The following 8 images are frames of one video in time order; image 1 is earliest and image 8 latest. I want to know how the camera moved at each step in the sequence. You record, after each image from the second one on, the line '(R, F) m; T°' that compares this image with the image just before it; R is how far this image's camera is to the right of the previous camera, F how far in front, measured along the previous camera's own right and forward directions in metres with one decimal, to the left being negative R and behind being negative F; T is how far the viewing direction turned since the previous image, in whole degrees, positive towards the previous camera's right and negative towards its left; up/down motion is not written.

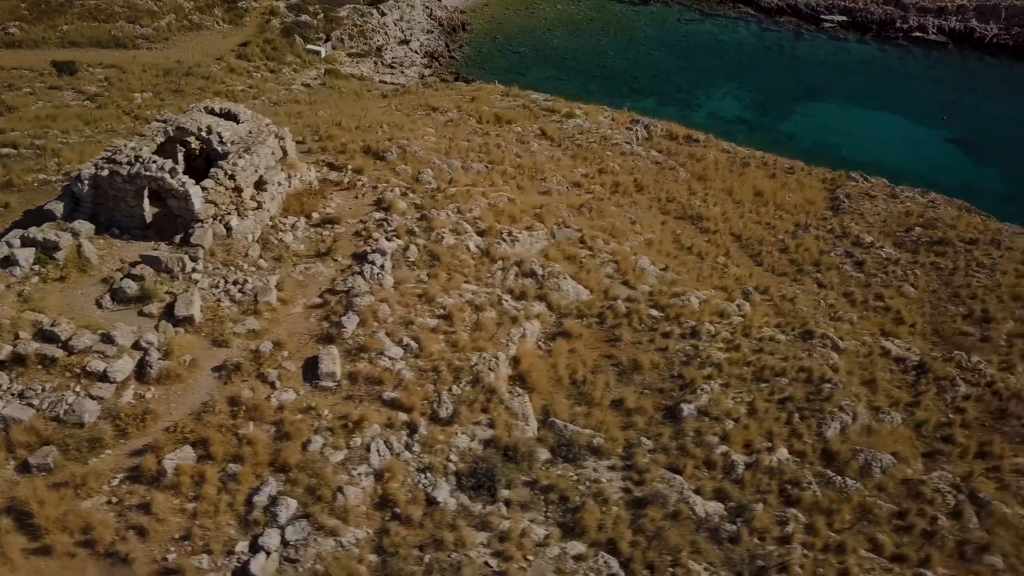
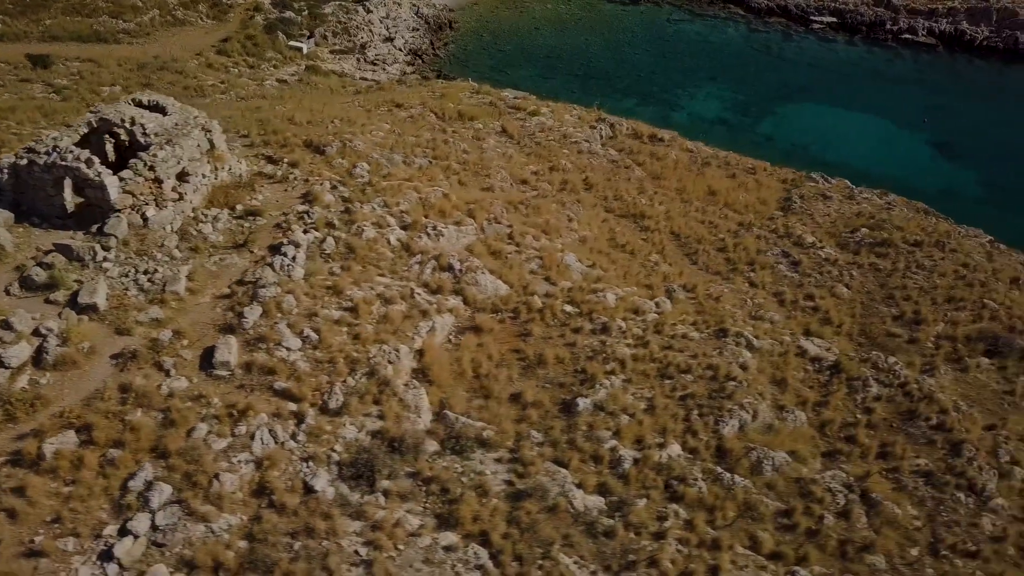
(+1.9, 0.0) m; -1°
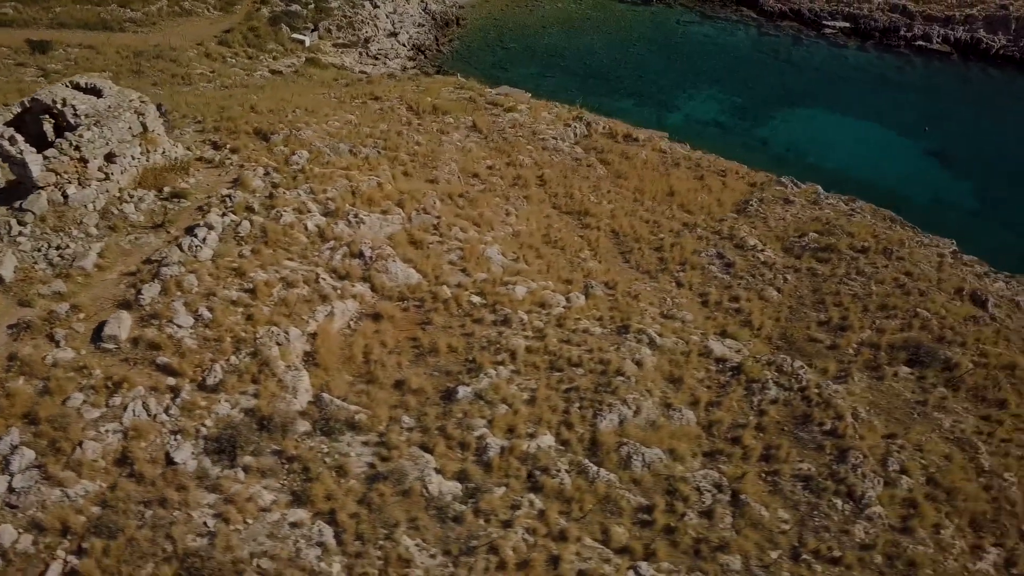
(+2.5, -0.1) m; -3°
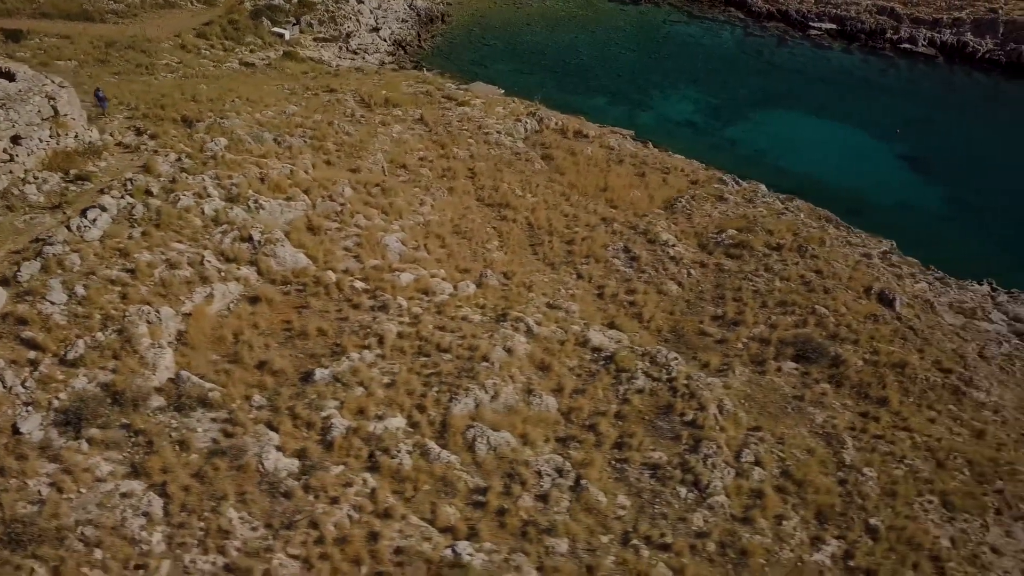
(+2.7, -0.2) m; -2°
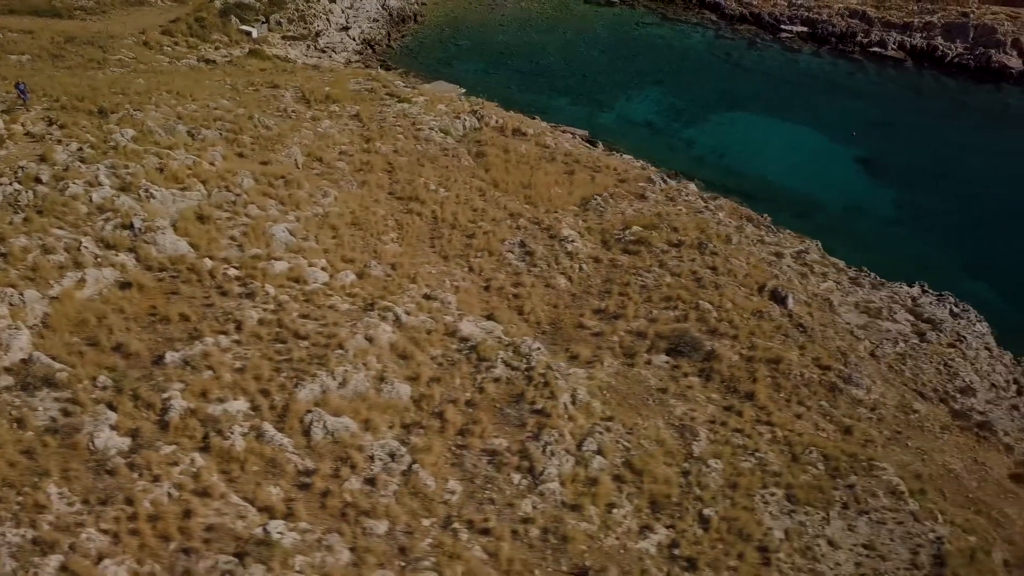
(+2.8, -0.2) m; -1°
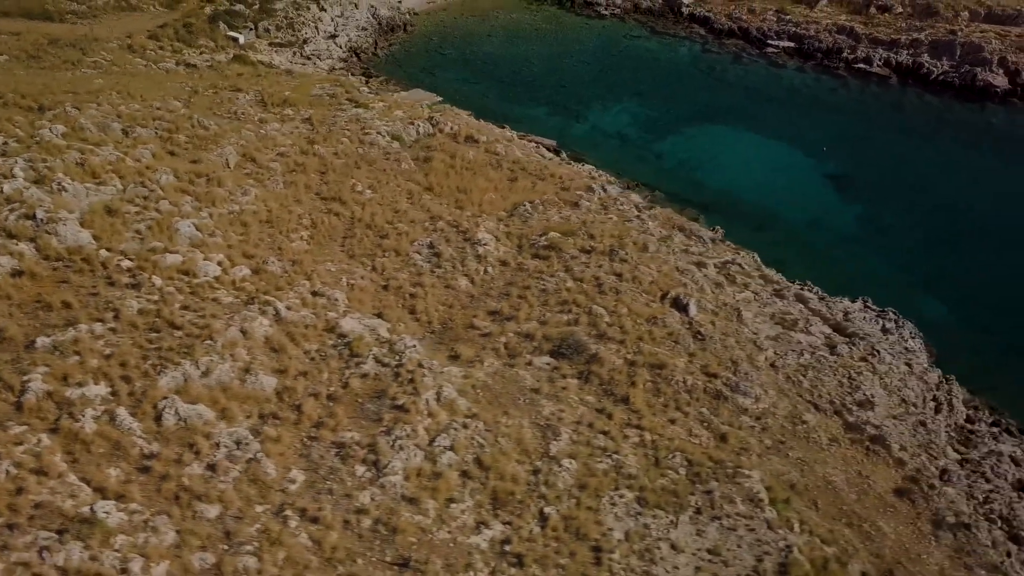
(+2.9, -0.2) m; -2°
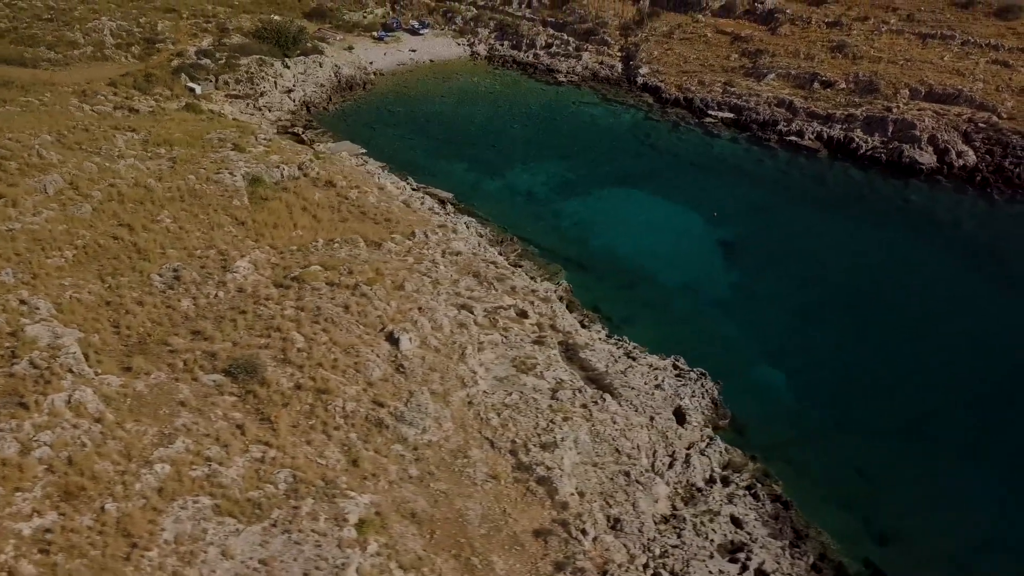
(+8.4, -0.3) m; -5°
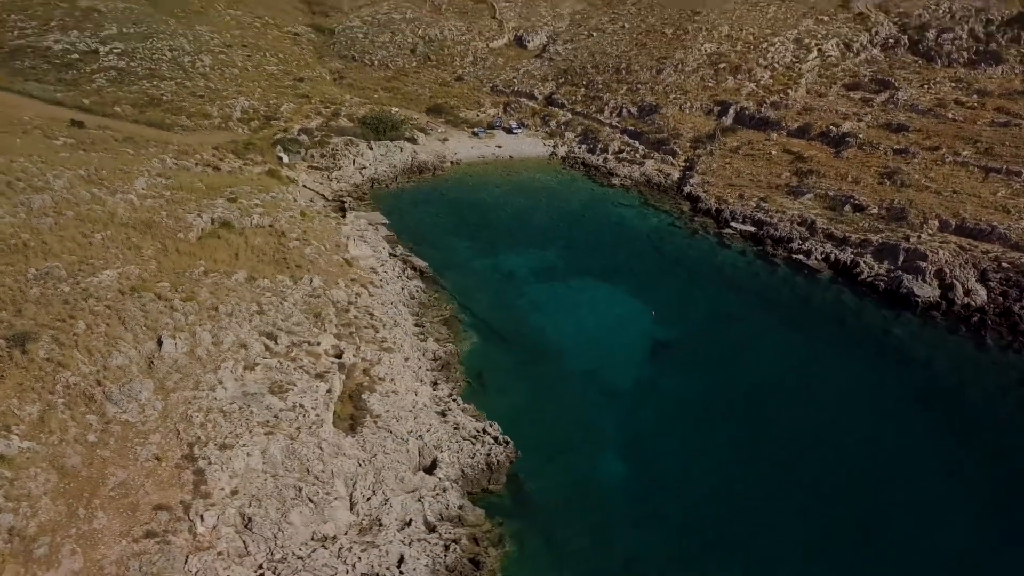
(+12.9, -0.4) m; -16°
